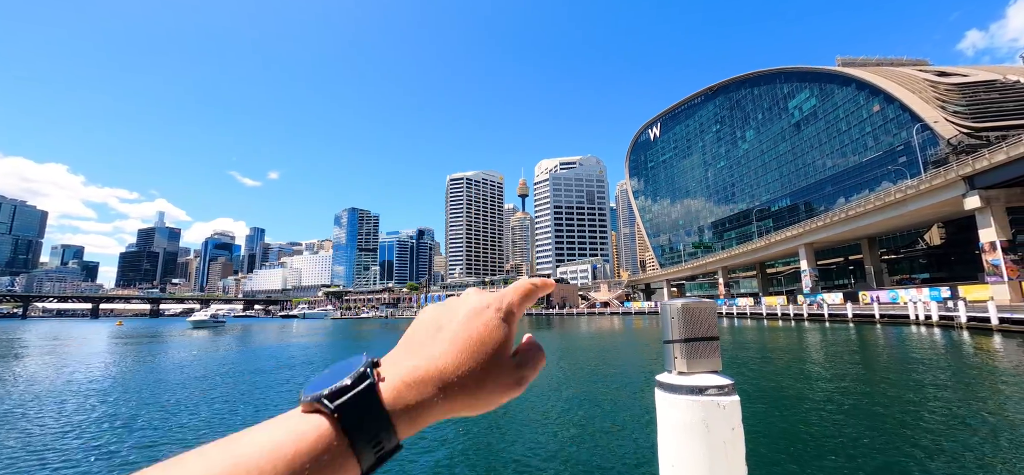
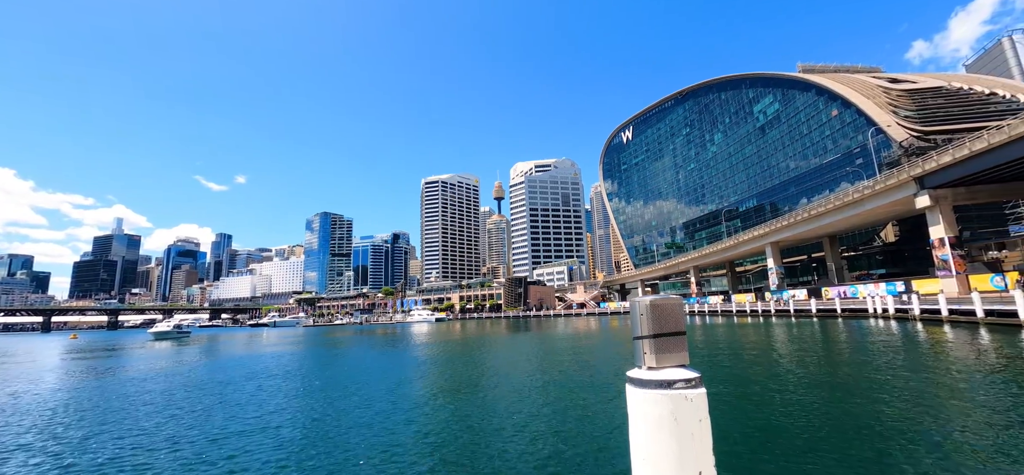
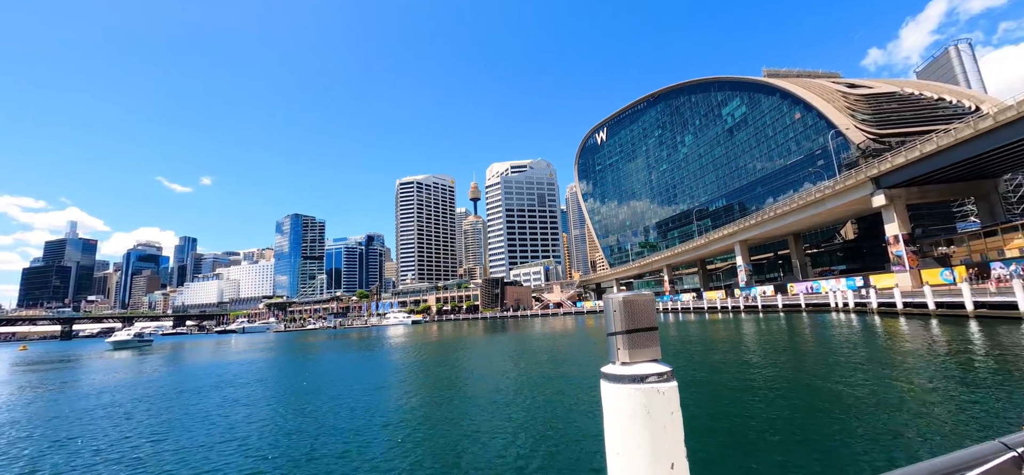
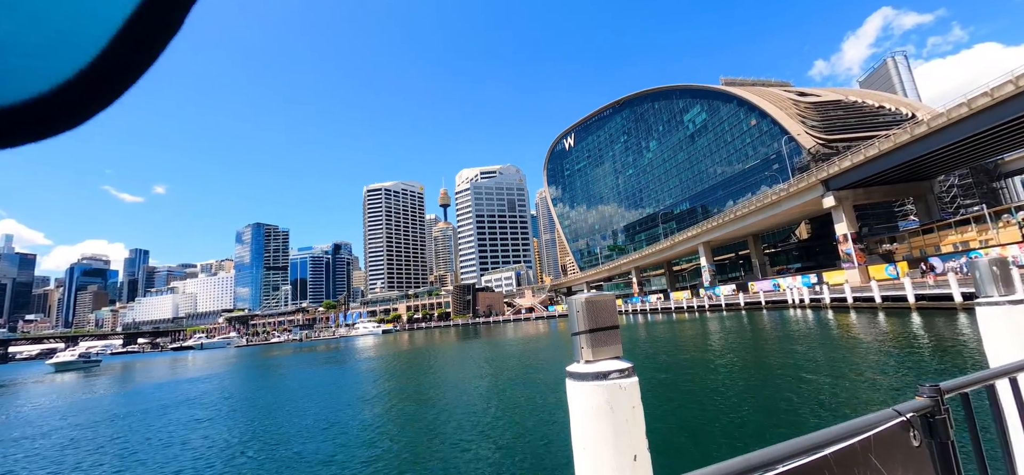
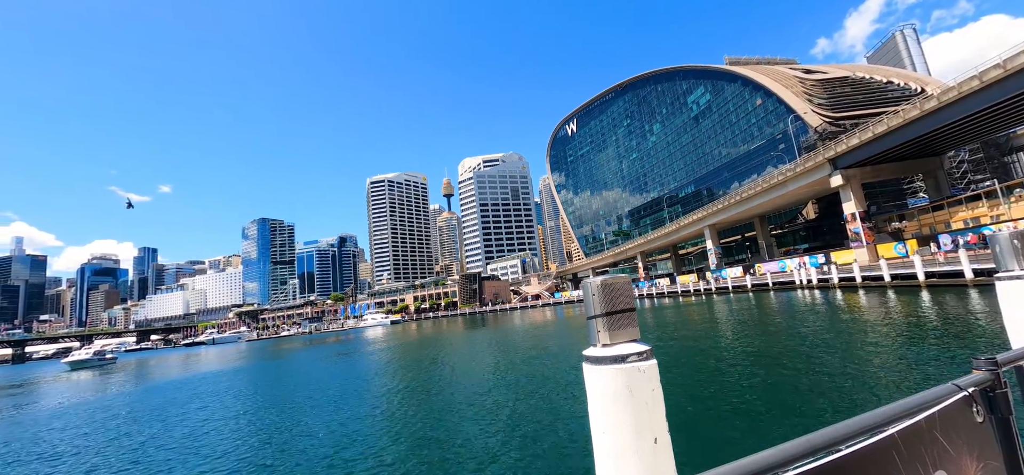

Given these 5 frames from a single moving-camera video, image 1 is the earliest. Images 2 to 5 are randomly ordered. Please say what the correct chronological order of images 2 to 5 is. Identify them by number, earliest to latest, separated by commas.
2, 3, 4, 5
